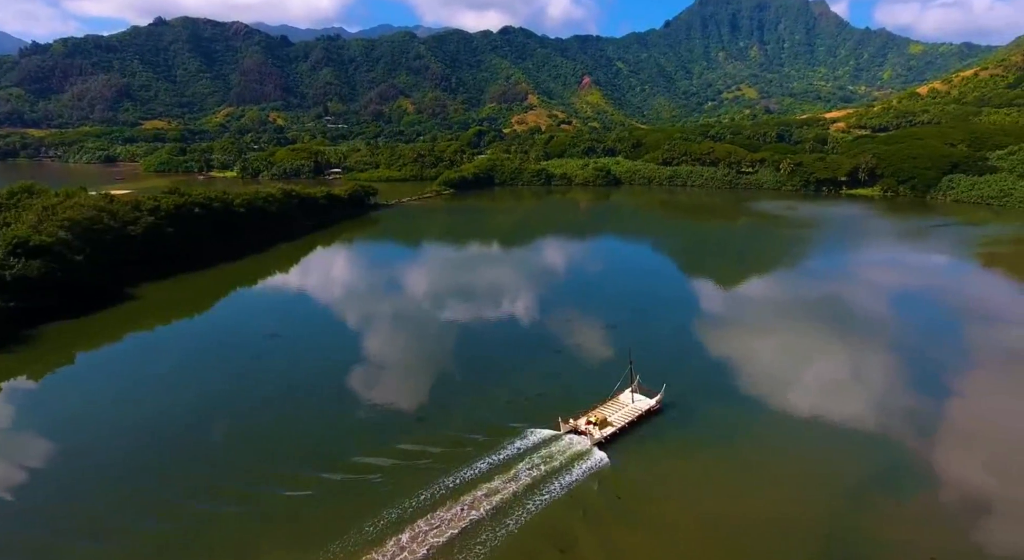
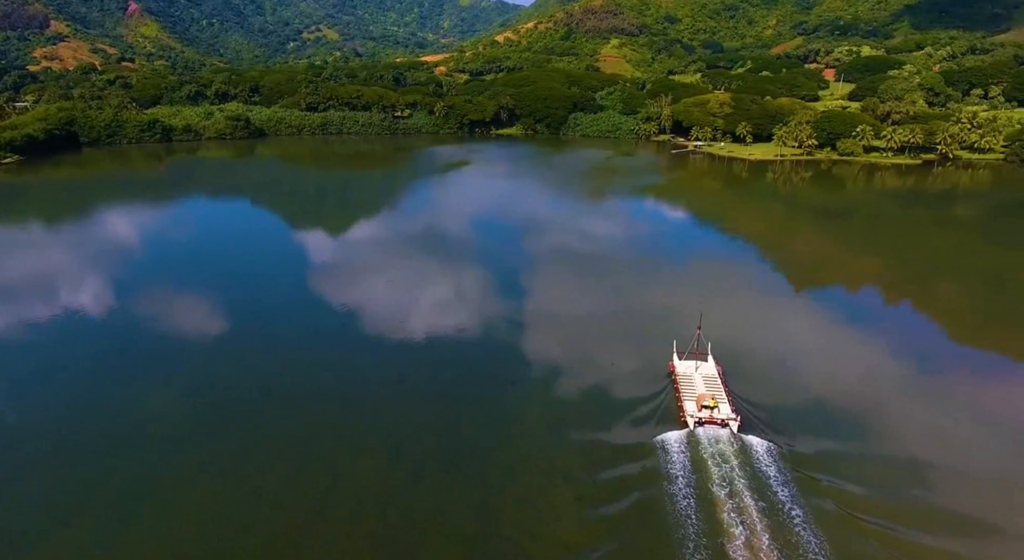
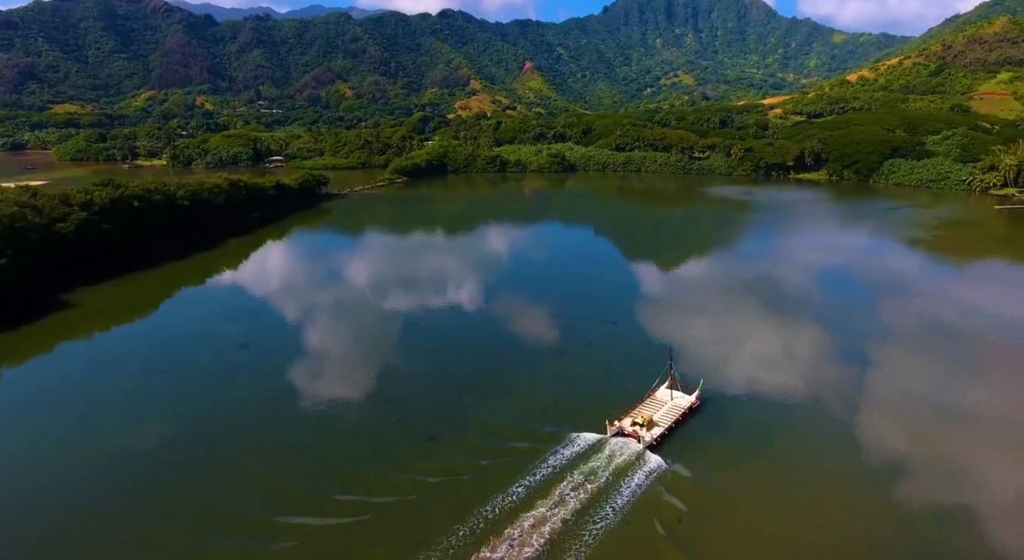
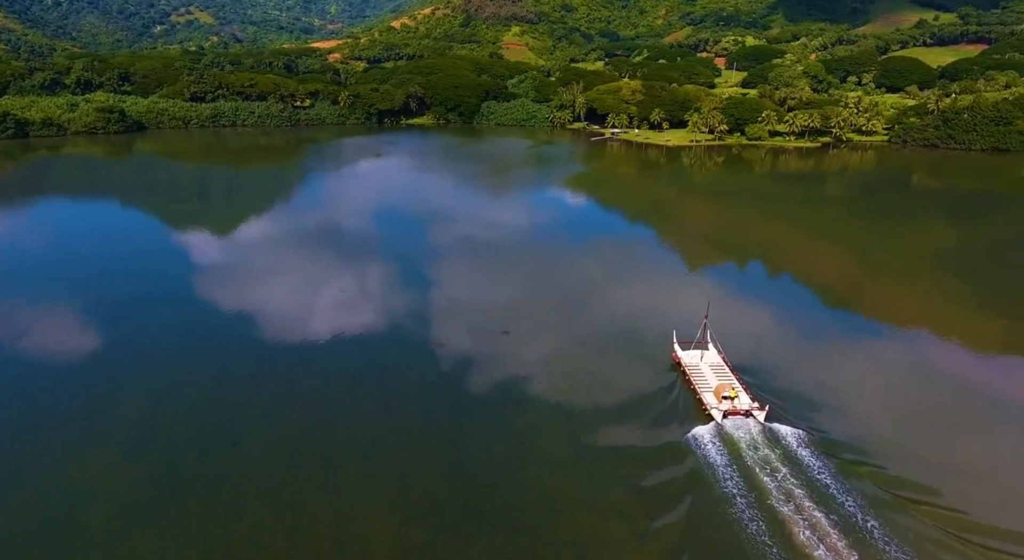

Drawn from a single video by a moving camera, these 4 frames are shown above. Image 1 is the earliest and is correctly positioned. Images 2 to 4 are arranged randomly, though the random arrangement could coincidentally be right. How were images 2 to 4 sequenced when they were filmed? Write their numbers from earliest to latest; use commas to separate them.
3, 2, 4
